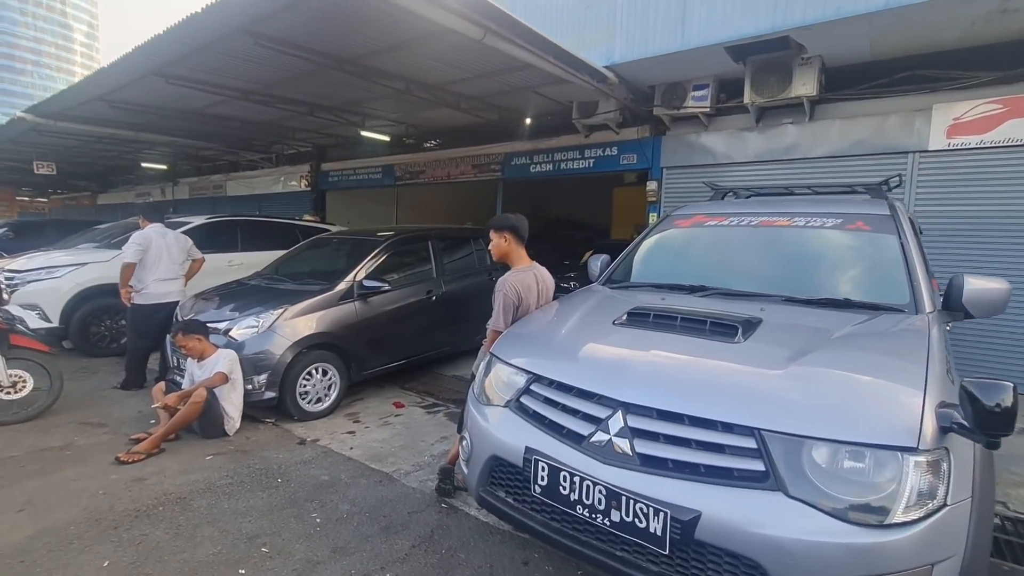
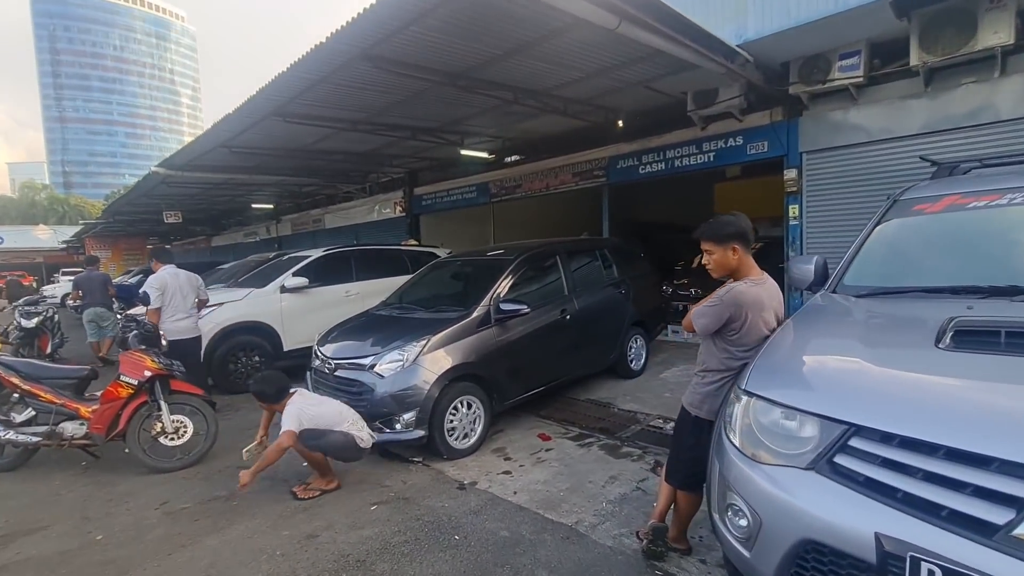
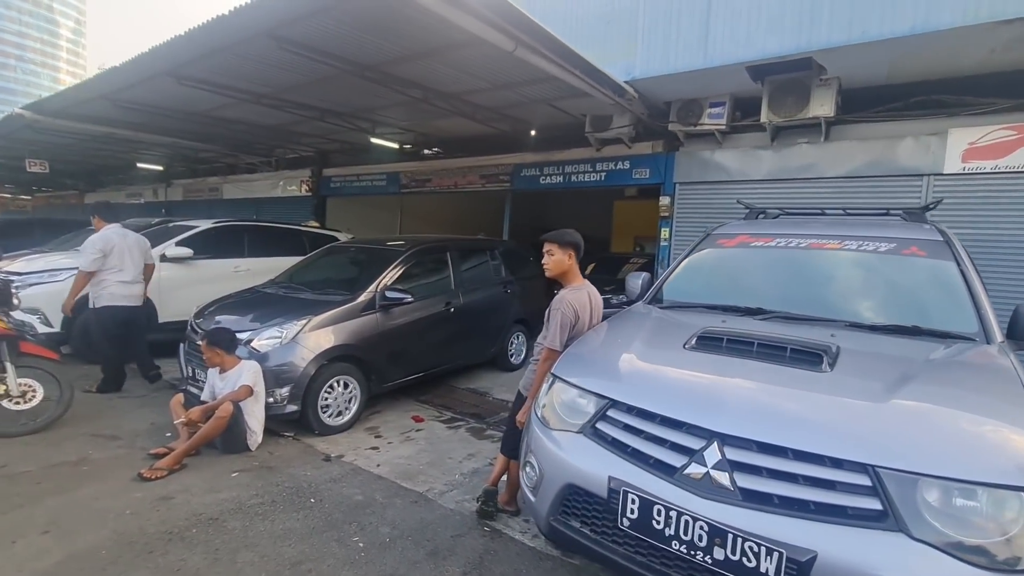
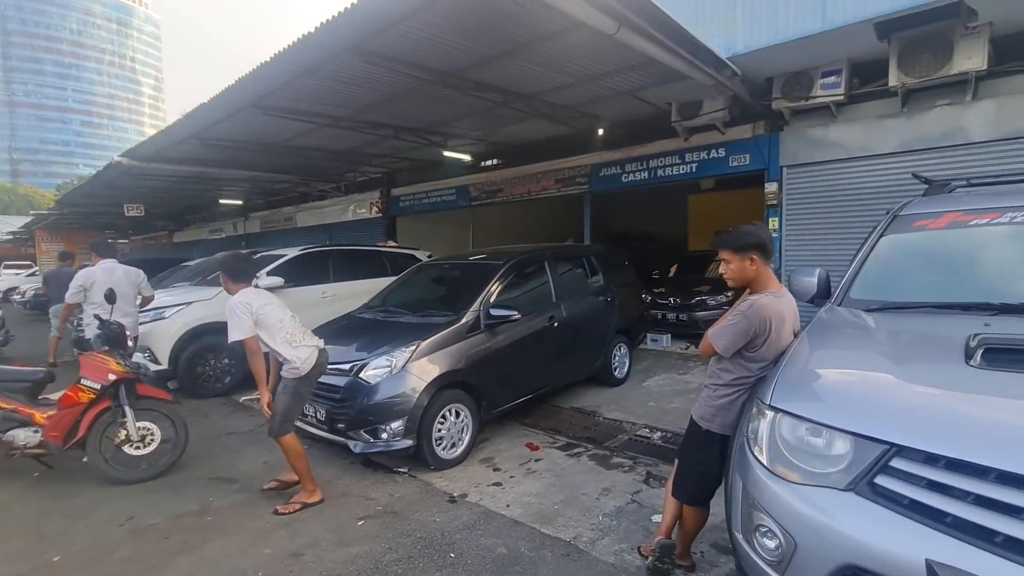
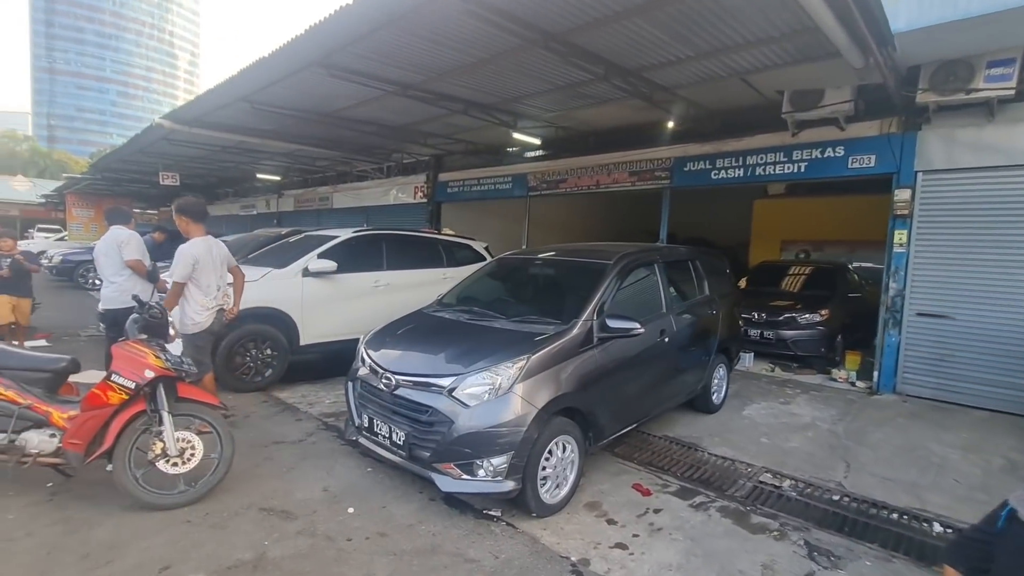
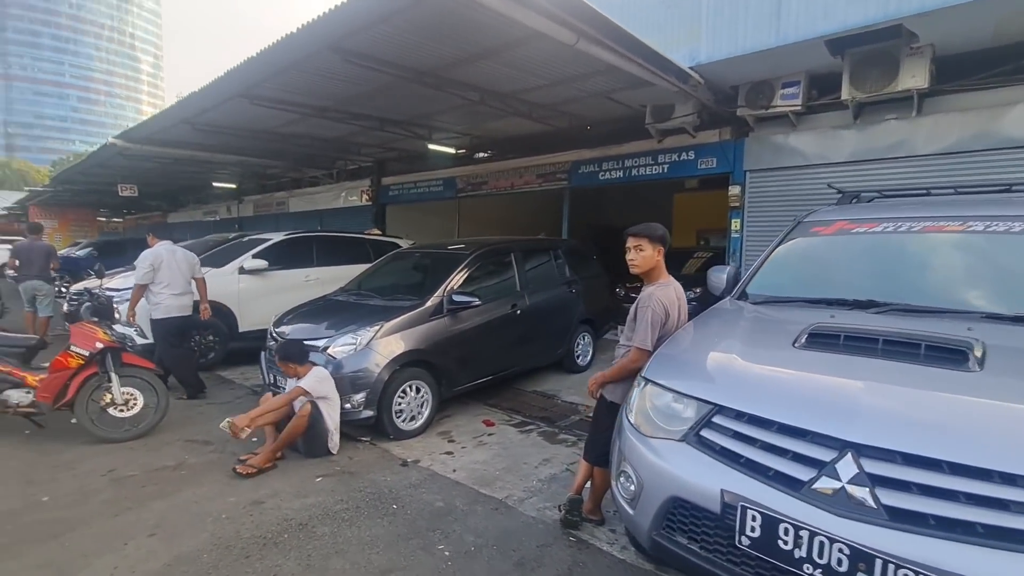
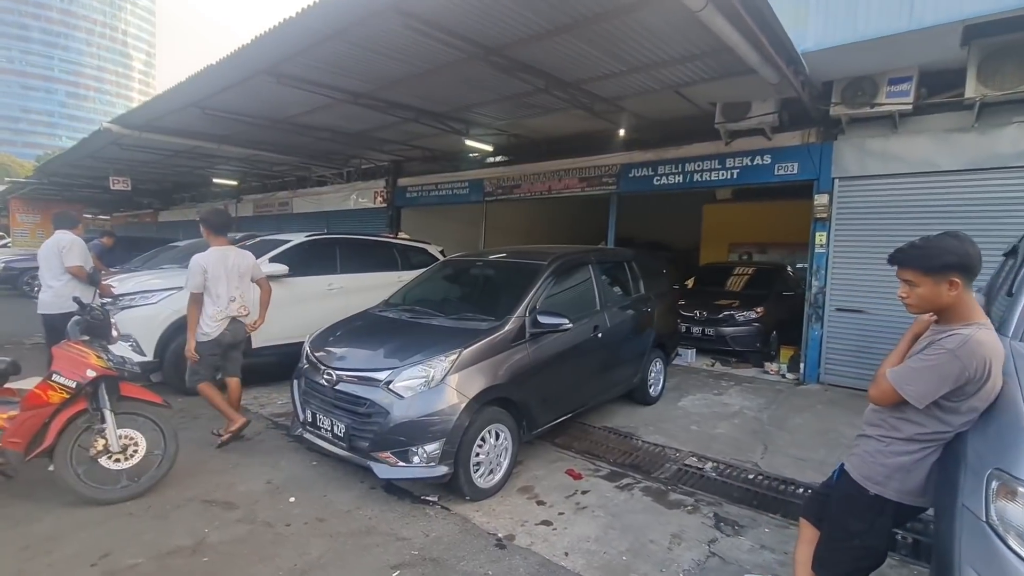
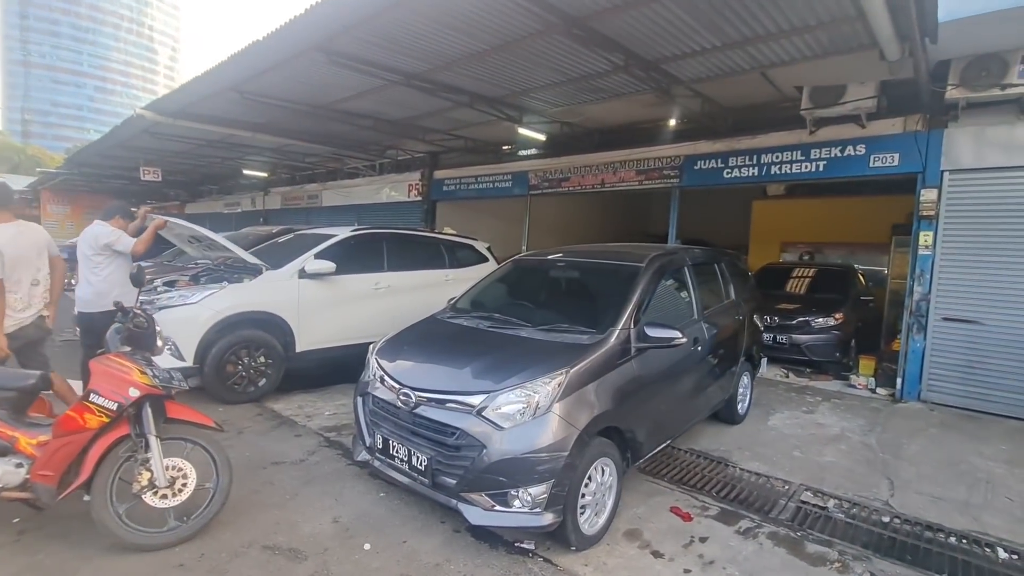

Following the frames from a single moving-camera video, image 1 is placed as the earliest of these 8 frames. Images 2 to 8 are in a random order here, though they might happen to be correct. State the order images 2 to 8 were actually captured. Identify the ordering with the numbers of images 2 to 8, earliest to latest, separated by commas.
3, 6, 2, 4, 7, 5, 8
